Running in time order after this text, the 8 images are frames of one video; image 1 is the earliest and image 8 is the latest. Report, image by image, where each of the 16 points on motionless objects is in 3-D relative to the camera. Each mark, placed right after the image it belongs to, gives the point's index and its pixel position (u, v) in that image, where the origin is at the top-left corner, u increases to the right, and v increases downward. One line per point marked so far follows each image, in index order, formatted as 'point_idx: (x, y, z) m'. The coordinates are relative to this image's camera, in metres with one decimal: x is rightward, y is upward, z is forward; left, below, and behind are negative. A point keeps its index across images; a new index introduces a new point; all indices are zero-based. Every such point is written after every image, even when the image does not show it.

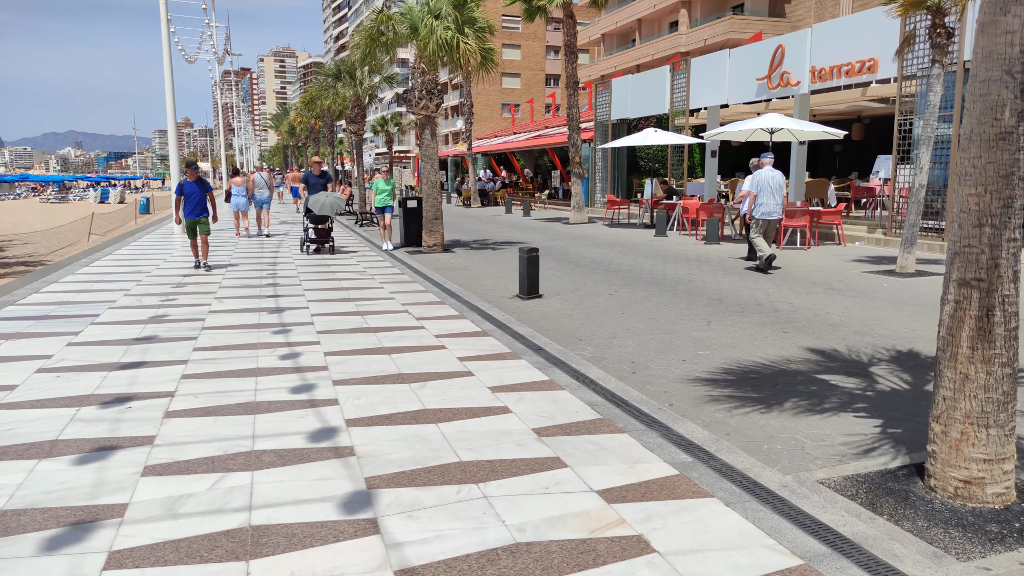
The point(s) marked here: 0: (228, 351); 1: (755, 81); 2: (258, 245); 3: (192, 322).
0: (-2.6, -0.6, +6.5) m
1: (+6.4, +5.4, +18.8) m
2: (-6.0, +1.0, +17.1) m
3: (-3.4, -0.4, +7.8) m
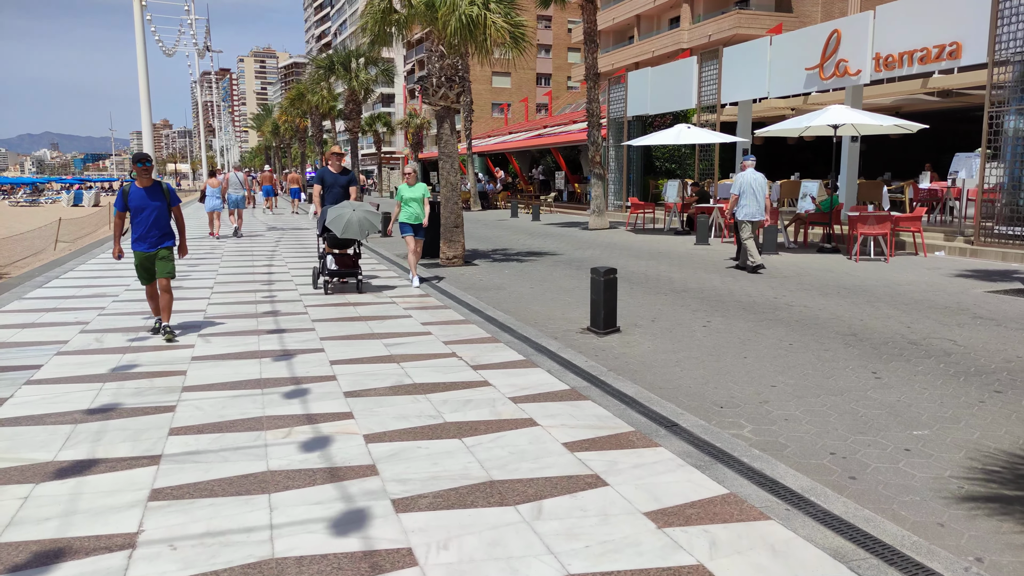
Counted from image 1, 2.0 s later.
0: (-1.8, -0.9, +4.4) m
1: (+6.9, +5.1, +16.9) m
2: (-5.4, +0.6, +14.9) m
3: (-2.7, -0.7, +5.7) m
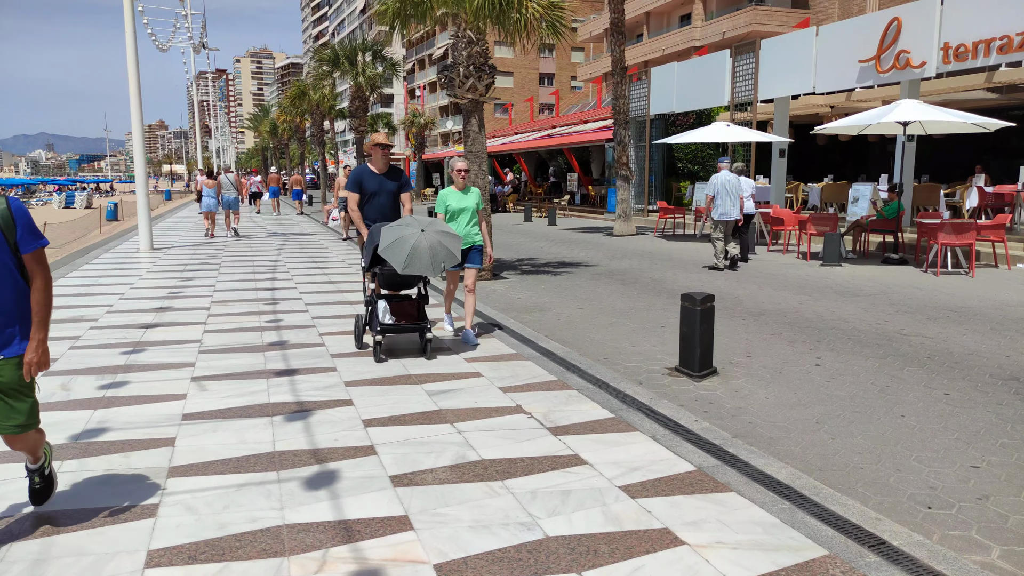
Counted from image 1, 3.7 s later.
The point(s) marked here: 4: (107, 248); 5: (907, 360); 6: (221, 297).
0: (-1.2, -1.2, +3.0) m
1: (+7.4, +4.8, +15.5) m
2: (-4.9, +0.4, +13.4) m
3: (-2.1, -1.0, +4.2) m
4: (-9.8, +1.0, +17.6) m
5: (+3.4, -0.6, +6.3) m
6: (-4.0, -0.1, +9.8) m
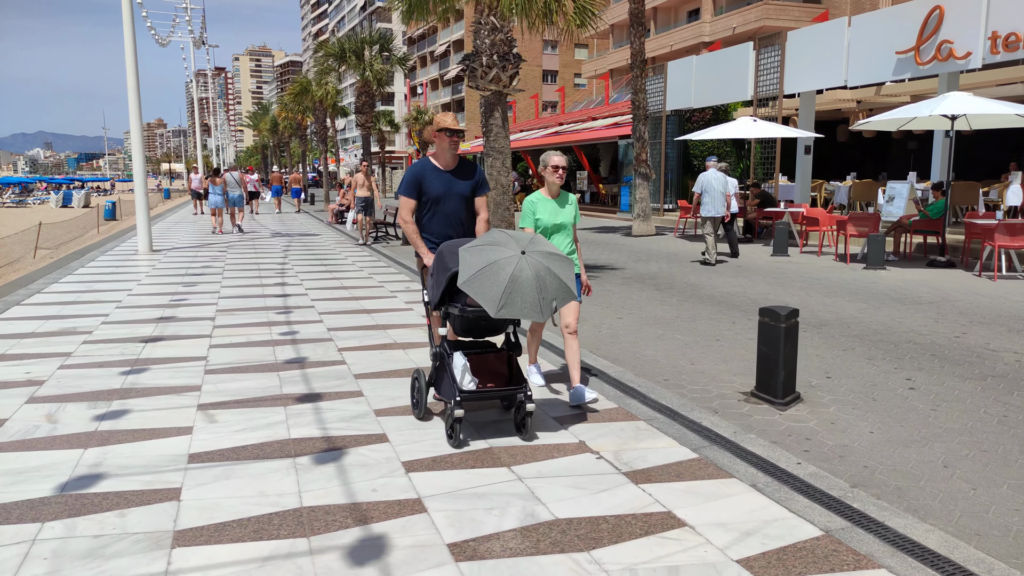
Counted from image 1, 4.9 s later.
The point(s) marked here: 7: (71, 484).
0: (-0.8, -1.3, +2.2) m
1: (+7.8, +4.7, +14.7) m
2: (-4.5, +0.3, +12.7) m
3: (-1.7, -1.1, +3.5) m
4: (-9.4, +0.9, +16.8) m
5: (+3.8, -0.7, +5.5) m
6: (-3.6, -0.2, +9.1) m
7: (-2.3, -1.0, +3.8) m
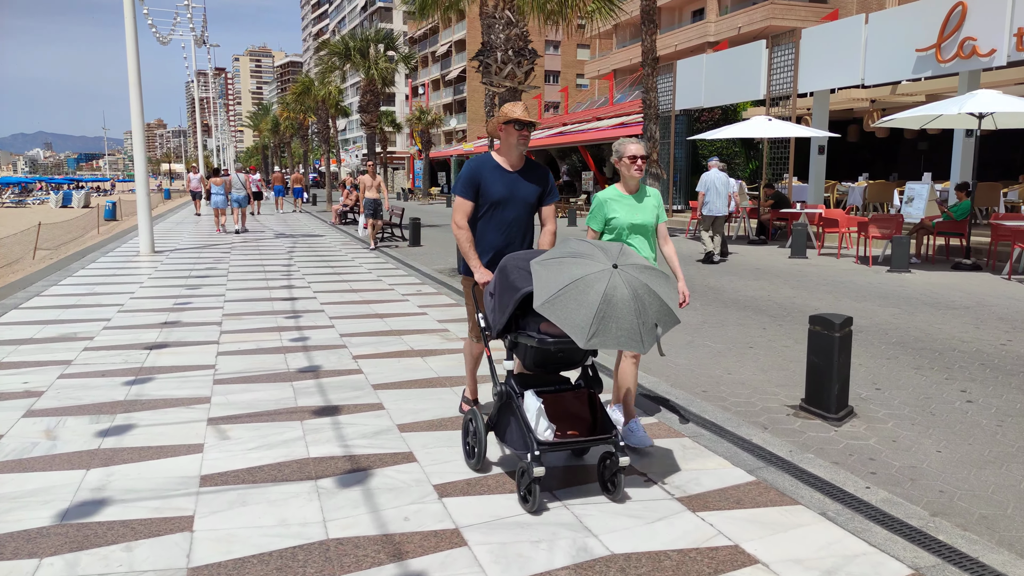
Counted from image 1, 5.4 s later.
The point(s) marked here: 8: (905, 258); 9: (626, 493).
0: (-0.6, -1.3, +1.9) m
1: (+8.0, +4.7, +14.4) m
2: (-4.3, +0.3, +12.3) m
3: (-1.5, -1.1, +3.1) m
4: (-9.2, +0.9, +16.5) m
5: (+4.0, -0.7, +5.2) m
6: (-3.4, -0.3, +8.7) m
7: (-2.1, -1.1, +3.4) m
8: (+6.3, +0.5, +11.5) m
9: (+0.6, -1.0, +3.7) m
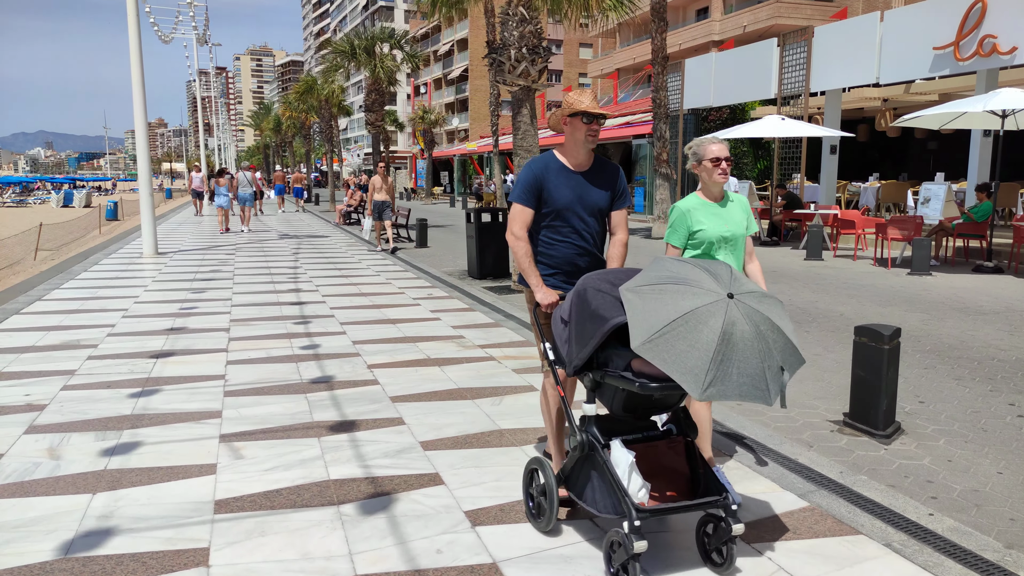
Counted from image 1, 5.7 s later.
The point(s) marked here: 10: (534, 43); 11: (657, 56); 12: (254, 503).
0: (-0.4, -1.4, +1.6) m
1: (+8.2, +4.6, +14.1) m
2: (-4.1, +0.2, +12.1) m
3: (-1.3, -1.2, +2.9) m
4: (-9.0, +0.8, +16.2) m
5: (+4.2, -0.8, +4.9) m
6: (-3.2, -0.3, +8.5) m
7: (-1.9, -1.1, +3.2) m
8: (+6.4, +0.4, +11.3) m
9: (+0.8, -1.1, +3.4) m
10: (+0.3, +3.3, +9.8) m
11: (+3.4, +5.5, +17.1) m
12: (-1.3, -1.1, +3.6) m
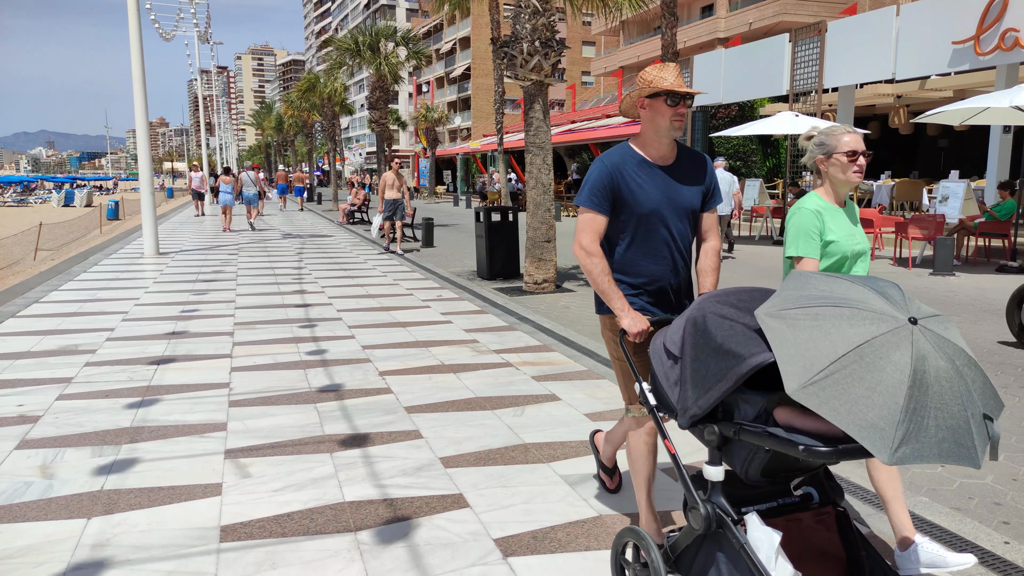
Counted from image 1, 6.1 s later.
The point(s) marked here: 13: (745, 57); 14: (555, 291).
0: (-0.3, -1.4, +1.3) m
1: (+8.3, +4.6, +13.8) m
2: (-4.0, +0.2, +11.8) m
3: (-1.2, -1.2, +2.6) m
4: (-8.9, +0.8, +15.9) m
5: (+4.3, -0.8, +4.6) m
6: (-3.0, -0.3, +8.2) m
7: (-1.7, -1.1, +2.9) m
8: (+6.6, +0.4, +10.9) m
9: (+0.9, -1.1, +3.1) m
10: (+0.4, +3.3, +9.5) m
11: (+3.6, +5.5, +16.7) m
12: (-1.1, -1.1, +3.3) m
13: (+6.1, +6.2, +19.2) m
14: (+0.6, 0.0, +9.7) m
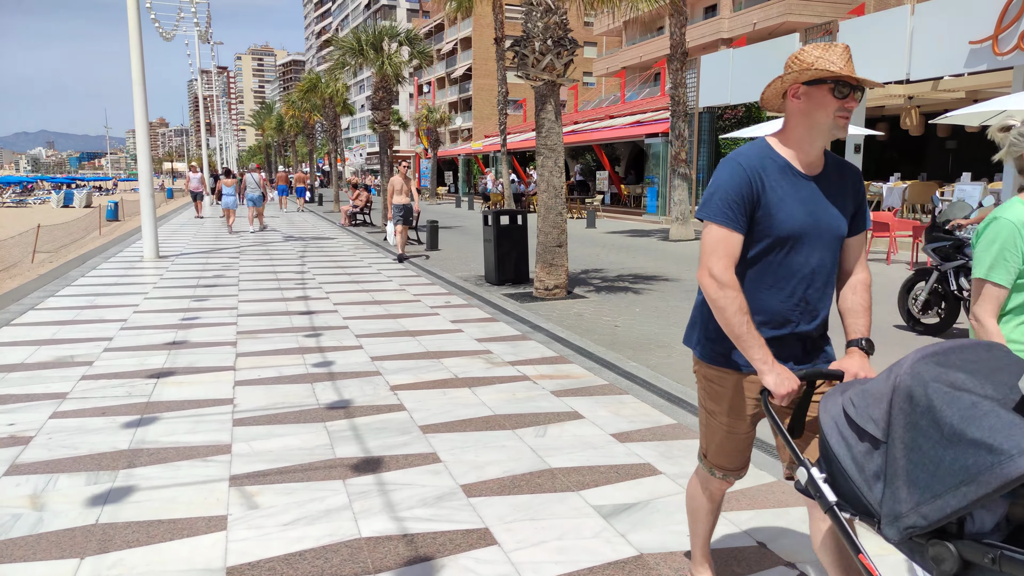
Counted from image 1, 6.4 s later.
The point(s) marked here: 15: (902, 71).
0: (-0.1, -1.5, +1.0) m
1: (+8.5, +4.5, +13.5) m
2: (-3.8, +0.1, +11.5) m
3: (-1.0, -1.3, +2.3) m
4: (-8.7, +0.7, +15.6) m
5: (+4.5, -0.9, +4.3) m
6: (-2.9, -0.4, +7.9) m
7: (-1.6, -1.2, +2.6) m
8: (+6.7, +0.3, +10.7) m
9: (+1.0, -1.2, +2.8) m
10: (+0.6, +3.2, +9.2) m
11: (+3.7, +5.4, +16.5) m
12: (-1.0, -1.2, +3.0) m
13: (+6.3, +6.1, +18.9) m
14: (+0.7, -0.1, +9.4) m
15: (+8.0, +4.5, +14.9) m
